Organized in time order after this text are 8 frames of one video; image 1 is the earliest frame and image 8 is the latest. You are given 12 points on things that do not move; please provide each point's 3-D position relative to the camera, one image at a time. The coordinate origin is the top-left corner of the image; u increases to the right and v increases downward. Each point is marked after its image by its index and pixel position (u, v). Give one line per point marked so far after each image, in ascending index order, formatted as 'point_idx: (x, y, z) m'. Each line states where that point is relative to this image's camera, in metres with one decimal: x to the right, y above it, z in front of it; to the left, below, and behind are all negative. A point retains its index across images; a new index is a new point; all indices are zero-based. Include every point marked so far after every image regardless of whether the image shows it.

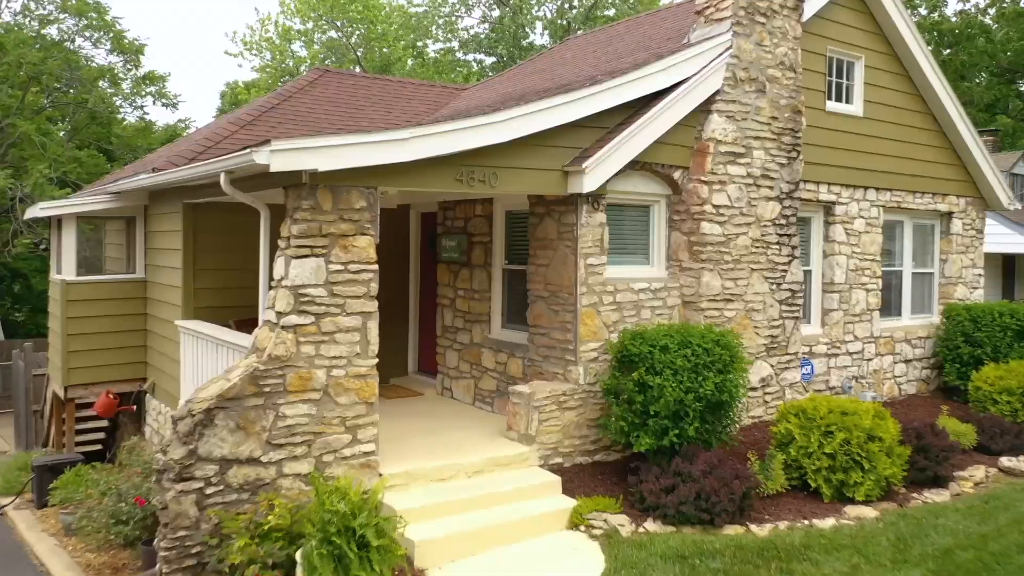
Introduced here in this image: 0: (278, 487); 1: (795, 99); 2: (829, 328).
0: (-1.2, -1.0, +5.5) m
1: (+2.1, +1.4, +8.2) m
2: (+2.6, -0.3, +9.0) m
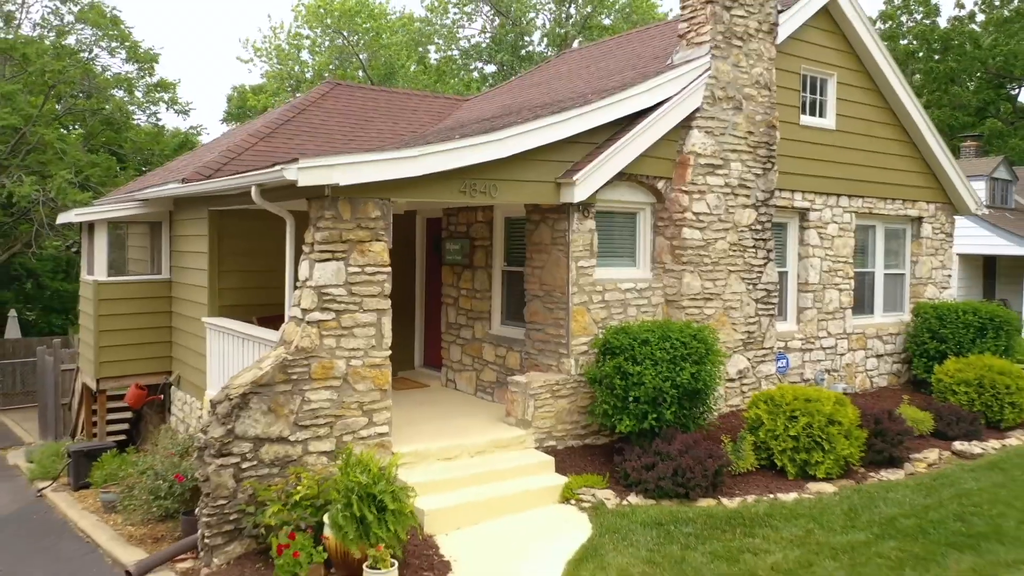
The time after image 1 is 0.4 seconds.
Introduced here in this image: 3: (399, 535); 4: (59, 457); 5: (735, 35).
0: (-1.2, -1.0, +6.3) m
1: (+2.1, +1.4, +9.0) m
2: (+2.6, -0.3, +9.8) m
3: (-0.5, -1.2, +5.4) m
4: (-4.4, -1.6, +10.7) m
5: (+1.7, +2.0, +8.6) m
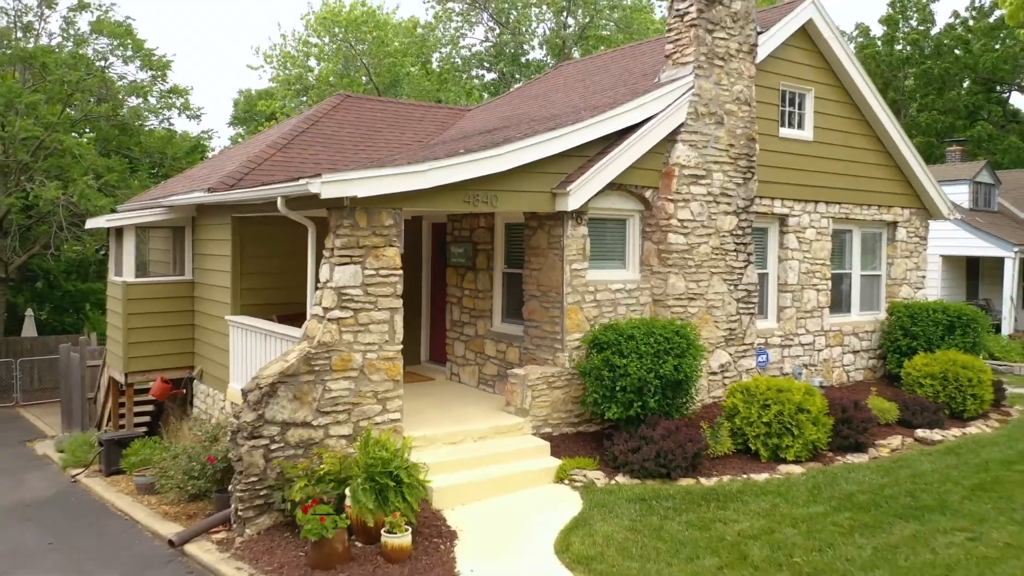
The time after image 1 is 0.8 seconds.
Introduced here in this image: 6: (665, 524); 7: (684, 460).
0: (-1.2, -1.0, +7.0) m
1: (+2.1, +1.4, +9.7) m
2: (+2.6, -0.3, +10.5) m
3: (-0.5, -1.2, +6.2) m
4: (-4.4, -1.6, +11.4) m
5: (+1.7, +1.9, +9.3) m
6: (+0.9, -1.3, +6.3) m
7: (+1.1, -1.2, +7.4) m
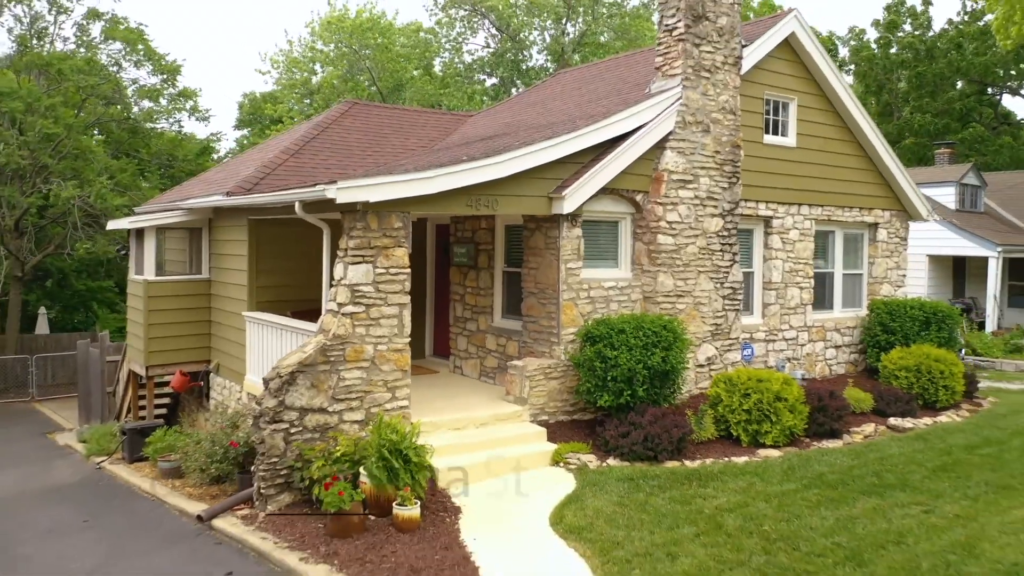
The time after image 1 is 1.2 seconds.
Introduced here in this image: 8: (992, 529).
0: (-1.2, -1.0, +7.7) m
1: (+2.1, +1.4, +10.3) m
2: (+2.6, -0.3, +11.2) m
3: (-0.6, -1.2, +6.8) m
4: (-4.4, -1.6, +12.1) m
5: (+1.7, +2.0, +9.9) m
6: (+0.9, -1.3, +6.9) m
7: (+1.1, -1.1, +8.1) m
8: (+2.6, -1.3, +6.0) m
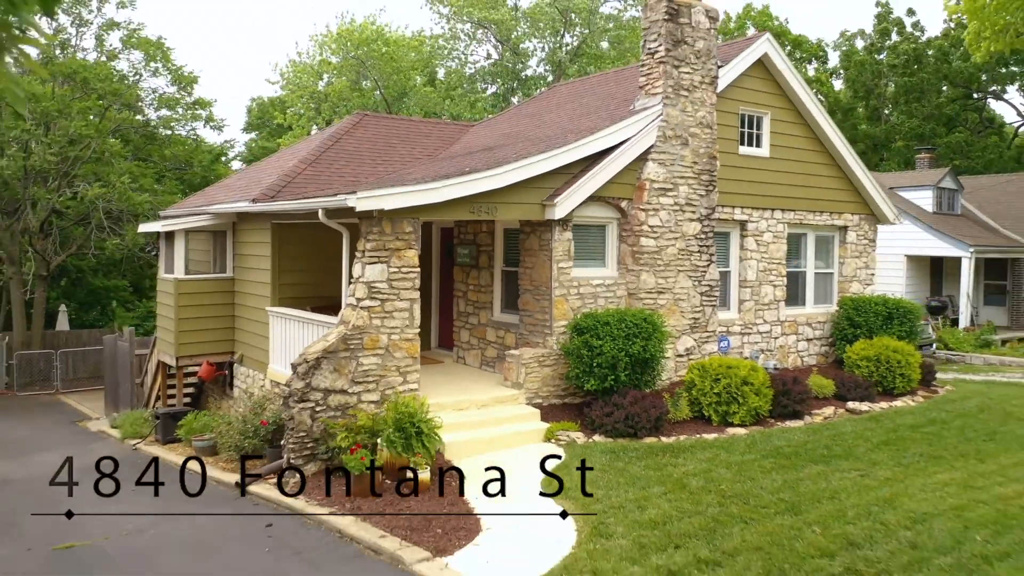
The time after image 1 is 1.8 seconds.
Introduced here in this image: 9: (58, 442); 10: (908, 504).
0: (-1.2, -1.0, +8.8) m
1: (+2.0, +1.4, +11.4) m
2: (+2.5, -0.3, +12.3) m
3: (-0.6, -1.2, +7.9) m
4: (-4.4, -1.6, +13.2) m
5: (+1.7, +2.0, +11.0) m
6: (+0.8, -1.3, +8.0) m
7: (+1.1, -1.1, +9.2) m
8: (+2.6, -1.3, +7.1) m
9: (-5.6, -1.9, +13.6) m
10: (+2.4, -1.3, +6.7) m
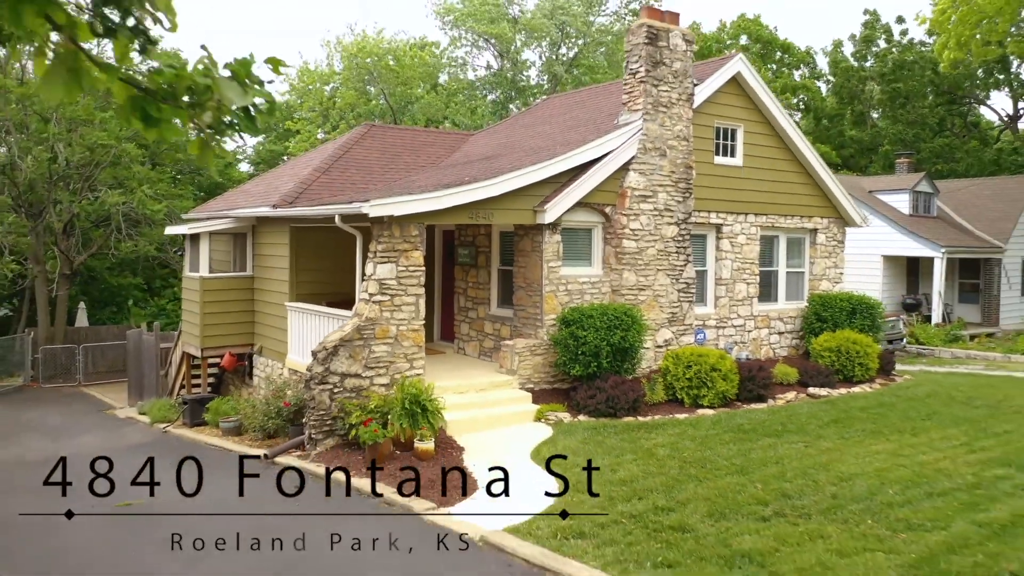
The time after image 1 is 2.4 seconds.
0: (-1.3, -0.9, +10.0) m
1: (+2.0, +1.5, +12.6) m
2: (+2.5, -0.2, +13.5) m
3: (-0.6, -1.1, +9.1) m
4: (-4.4, -1.6, +14.4) m
5: (+1.6, +2.0, +12.2) m
6: (+0.8, -1.3, +9.2) m
7: (+1.1, -1.1, +10.4) m
8: (+2.5, -1.3, +8.3) m
9: (-5.6, -1.9, +14.8) m
10: (+2.3, -1.3, +7.8) m
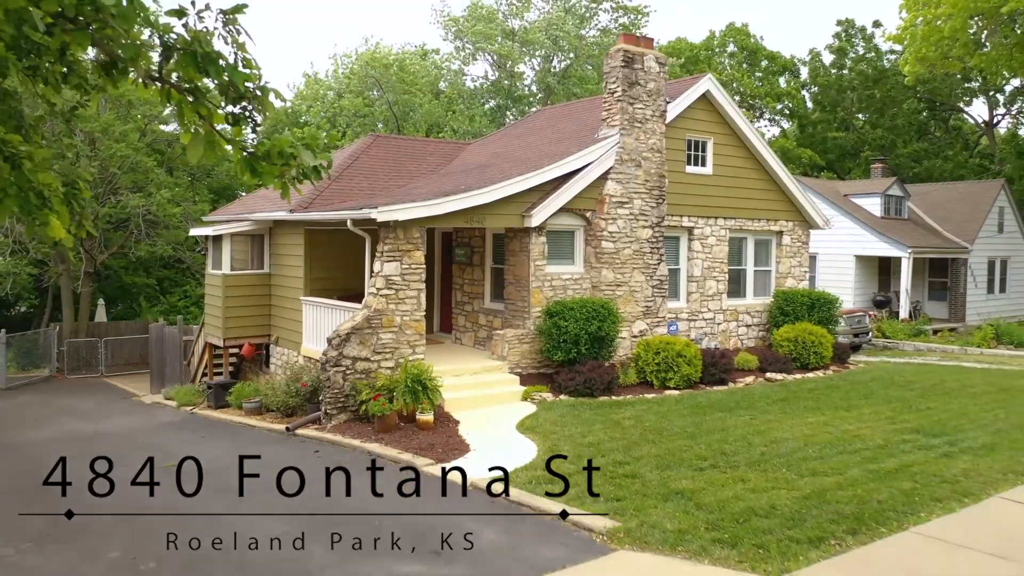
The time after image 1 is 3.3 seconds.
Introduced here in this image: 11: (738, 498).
0: (-1.4, -0.9, +11.5) m
1: (+1.9, +1.5, +14.1) m
2: (+2.4, -0.2, +15.0) m
3: (-0.7, -1.1, +10.6) m
4: (-4.5, -1.5, +15.9) m
5: (+1.5, +2.1, +13.7) m
6: (+0.7, -1.2, +10.7) m
7: (+1.0, -1.0, +11.8) m
8: (+2.4, -1.2, +9.8) m
9: (-5.7, -1.8, +16.3) m
10: (+2.2, -1.2, +9.3) m
11: (+1.4, -1.3, +6.8) m
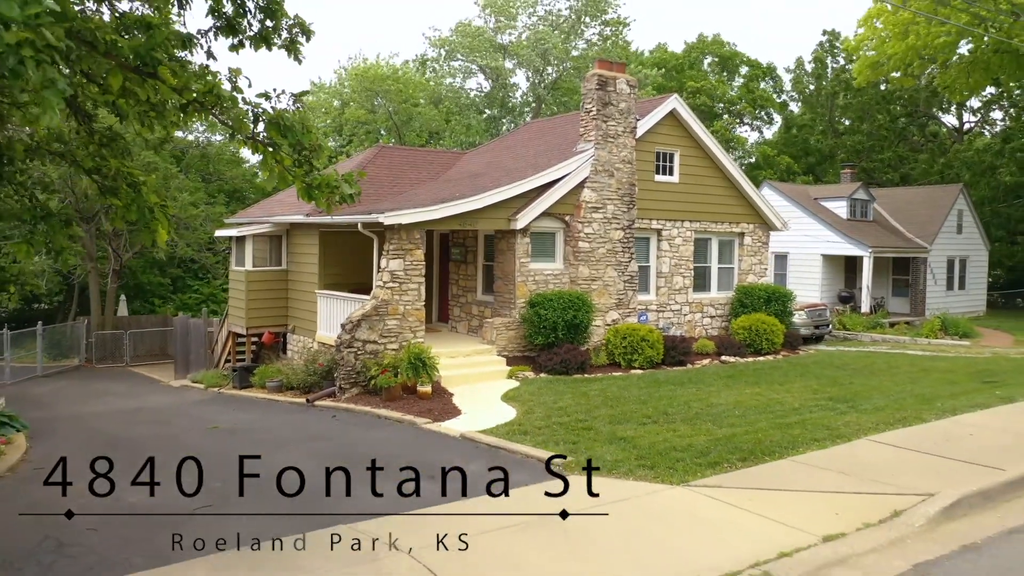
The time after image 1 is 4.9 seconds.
0: (-1.5, -0.8, +13.5) m
1: (+1.7, +1.6, +16.1) m
2: (+2.2, -0.1, +16.9) m
3: (-0.9, -1.0, +12.6) m
4: (-4.7, -1.4, +17.9) m
5: (+1.4, +2.1, +15.7) m
6: (+0.5, -1.1, +12.7) m
7: (+0.8, -1.0, +13.8) m
8: (+2.3, -1.1, +11.8) m
9: (-5.9, -1.7, +18.3) m
10: (+2.0, -1.1, +11.3) m
11: (+1.2, -1.2, +8.8) m
